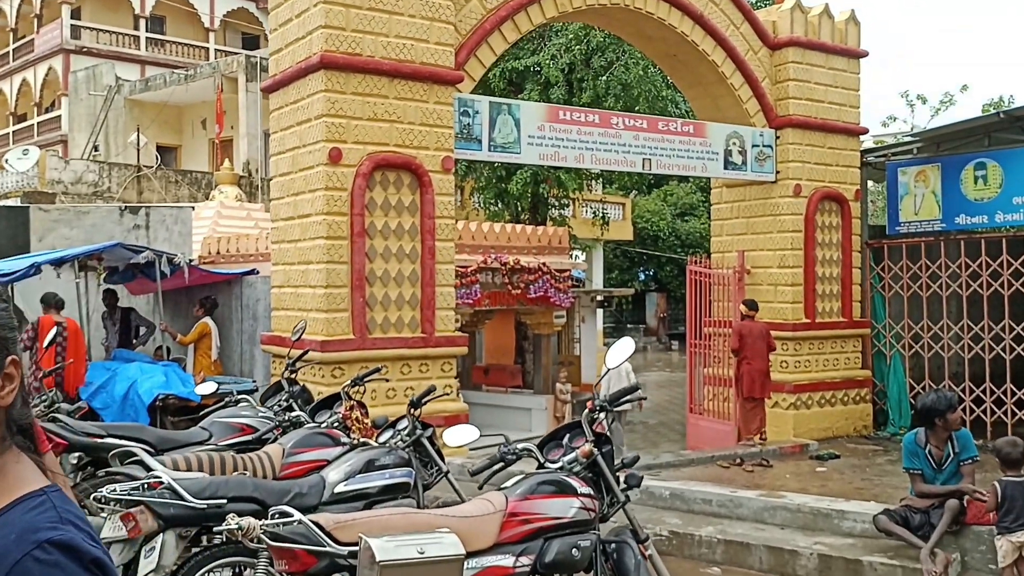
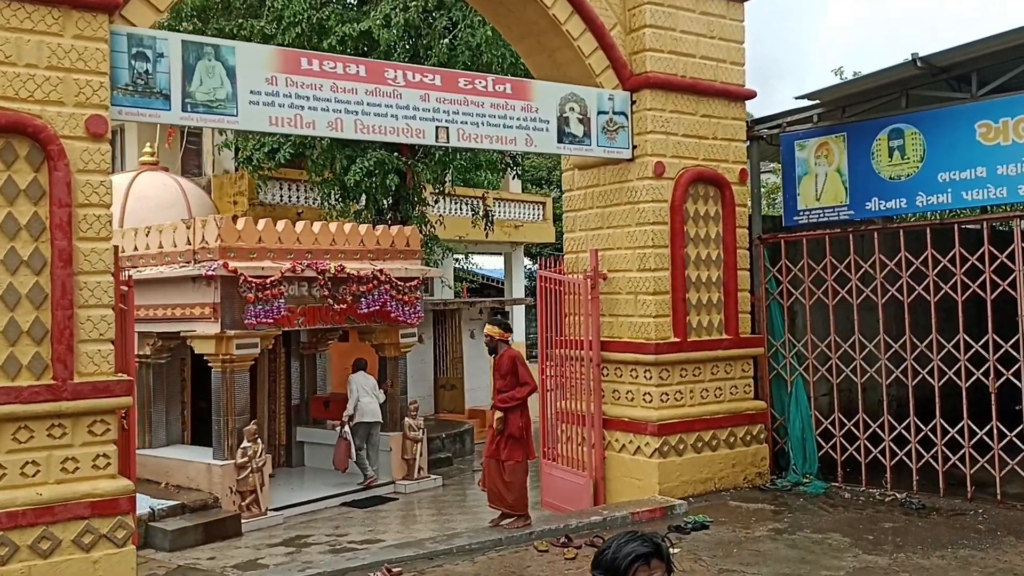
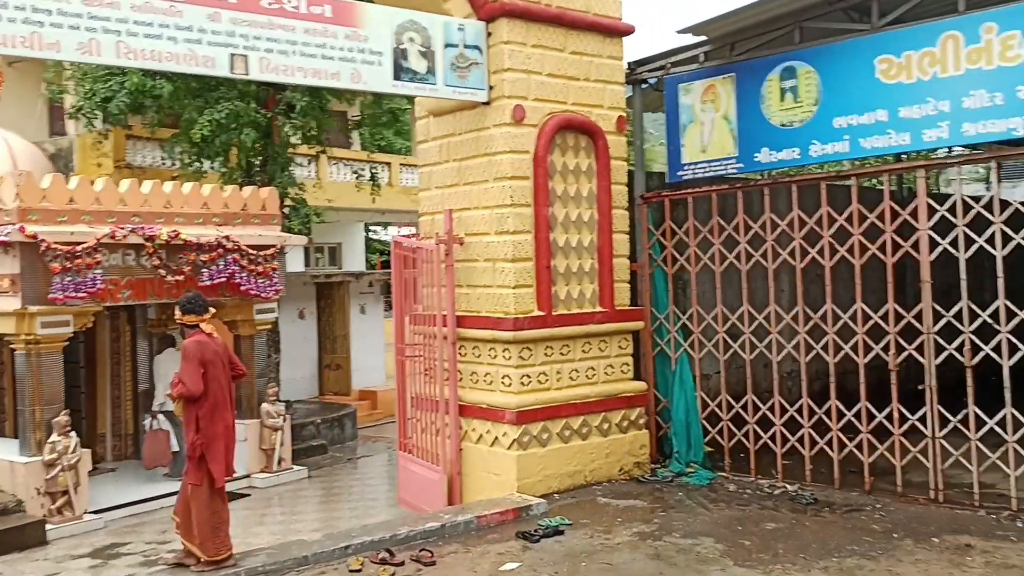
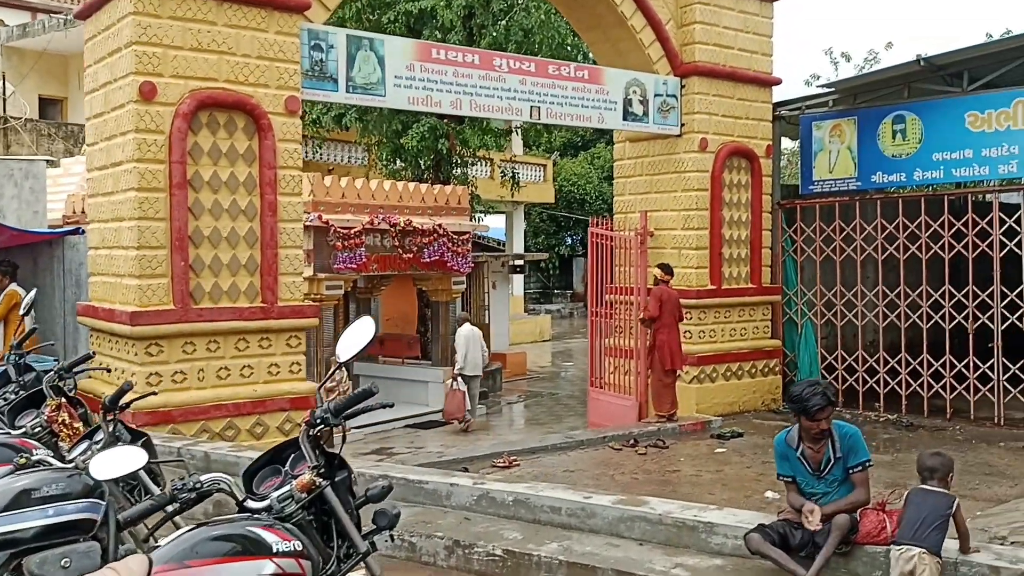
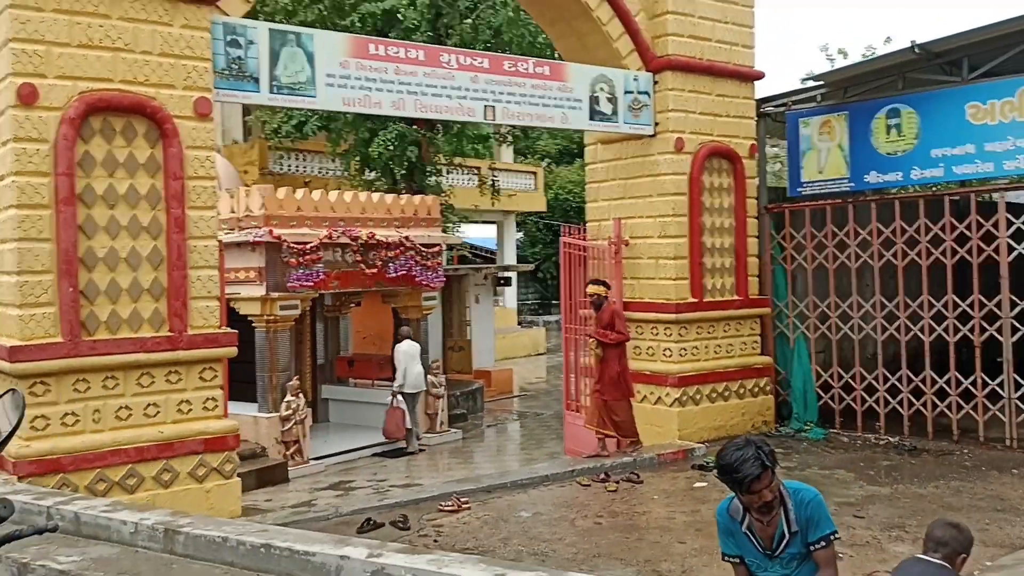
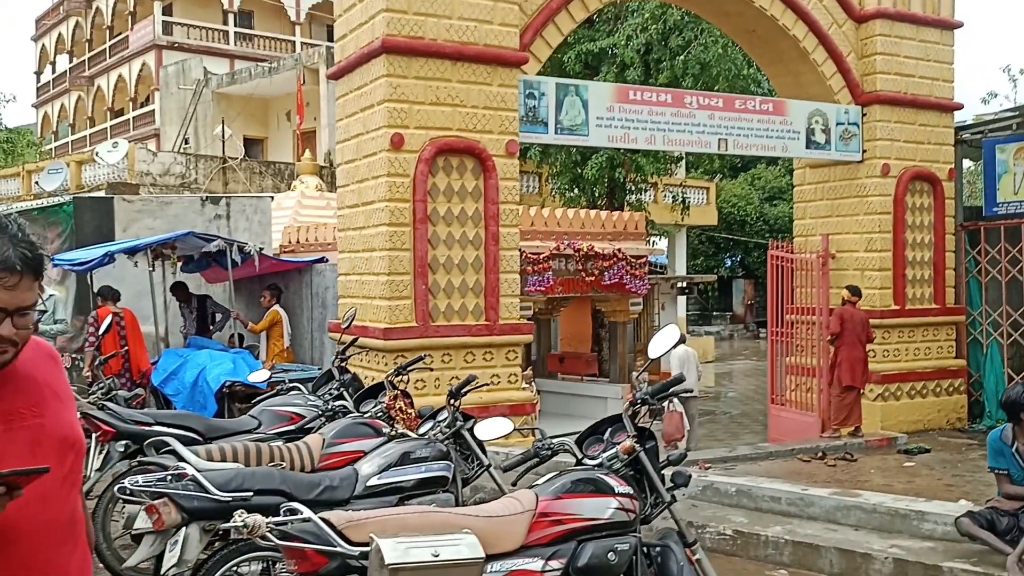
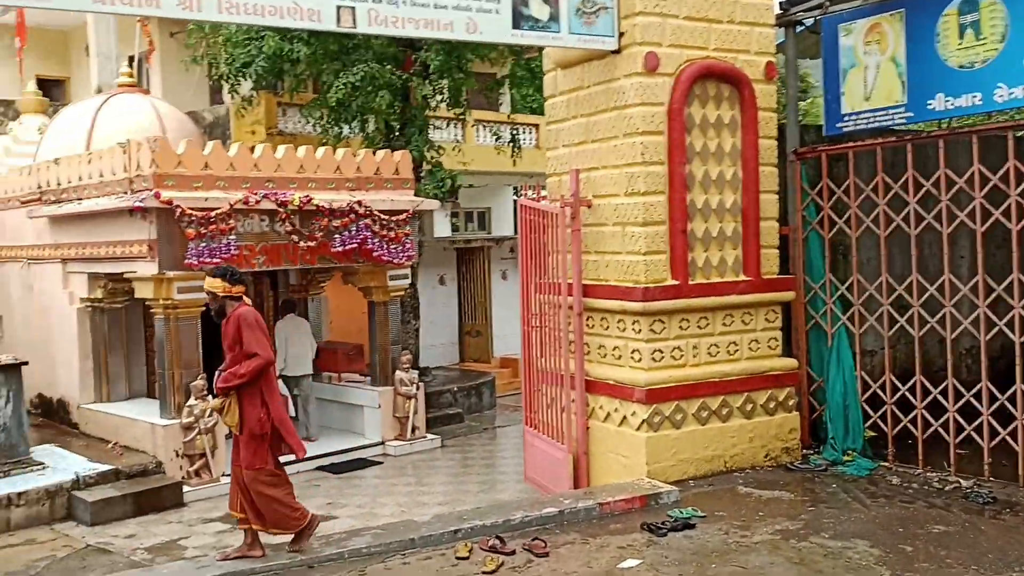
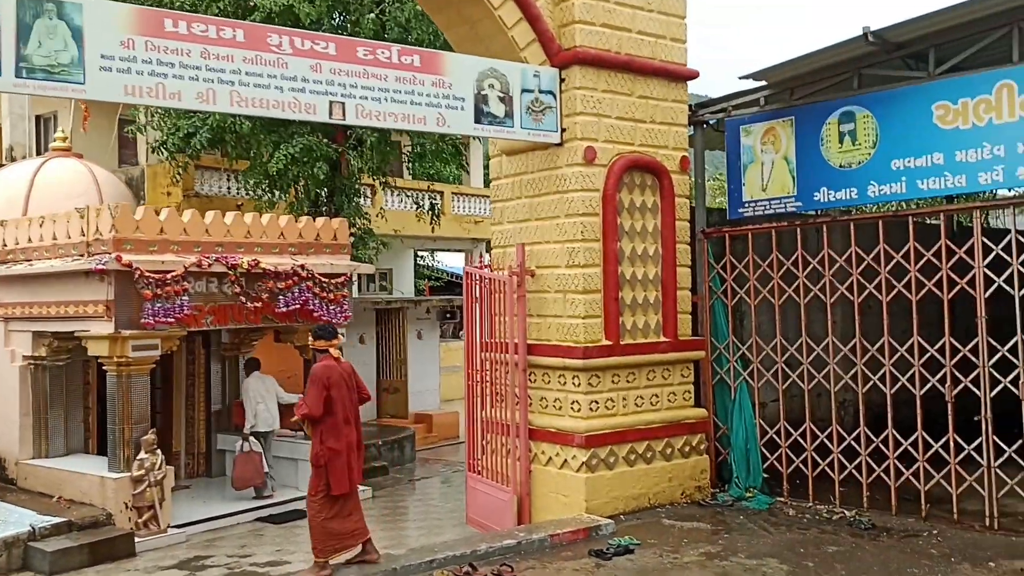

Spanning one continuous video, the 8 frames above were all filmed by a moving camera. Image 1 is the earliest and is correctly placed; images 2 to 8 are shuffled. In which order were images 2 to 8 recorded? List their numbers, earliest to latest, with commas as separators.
6, 4, 5, 2, 8, 3, 7
